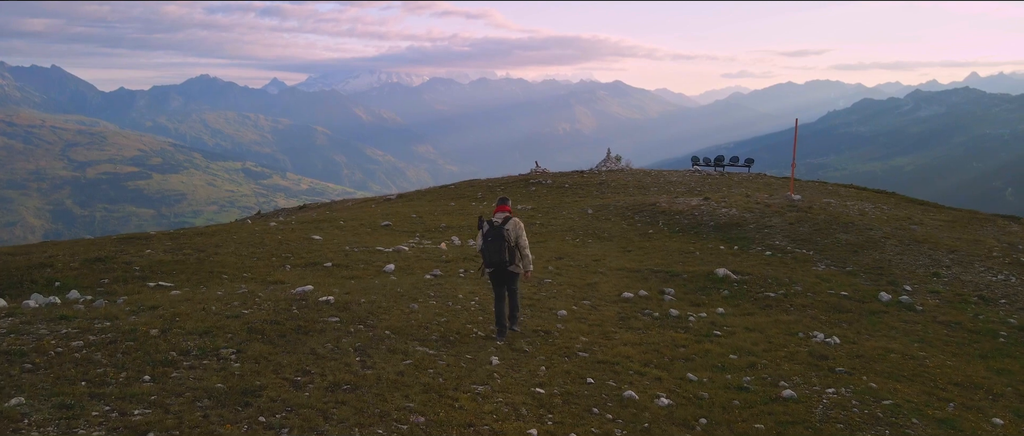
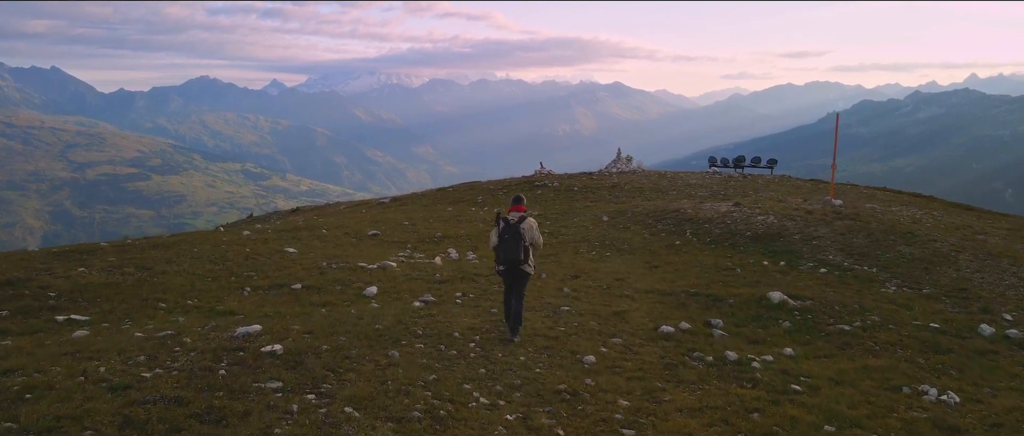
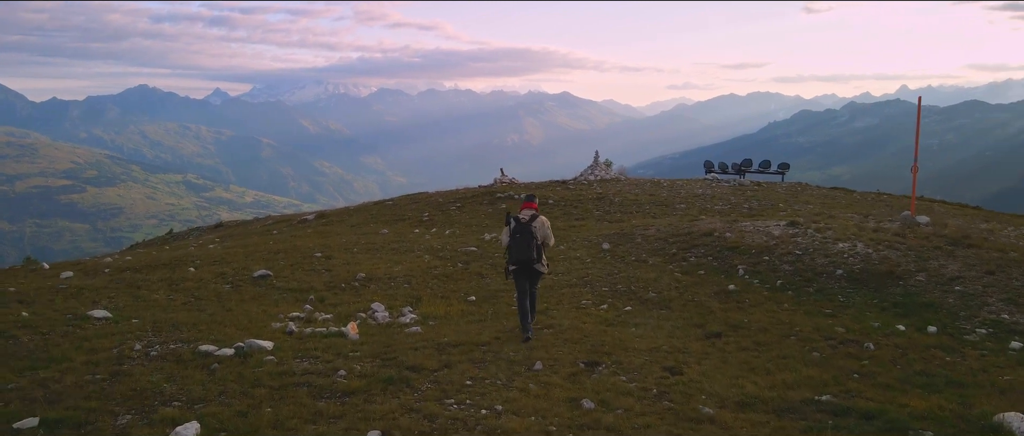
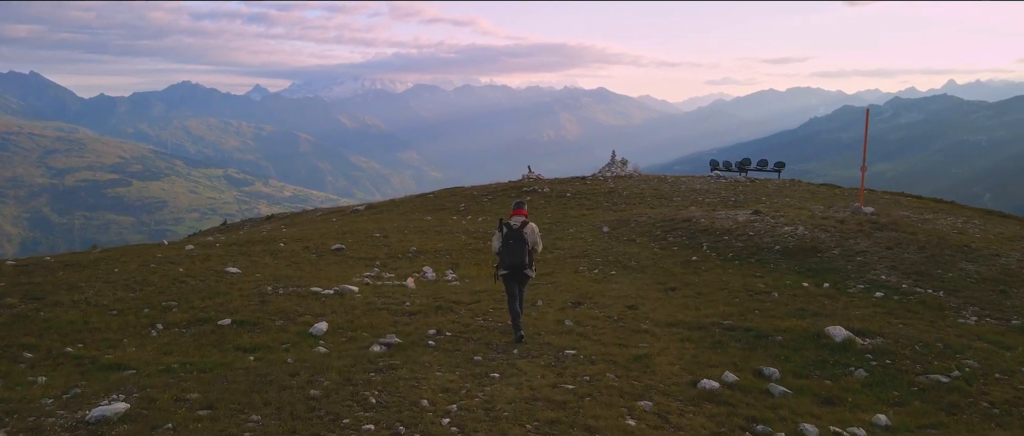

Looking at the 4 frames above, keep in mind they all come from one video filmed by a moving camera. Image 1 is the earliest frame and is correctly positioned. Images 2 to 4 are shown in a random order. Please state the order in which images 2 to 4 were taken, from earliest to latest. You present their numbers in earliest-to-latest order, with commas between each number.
2, 4, 3
